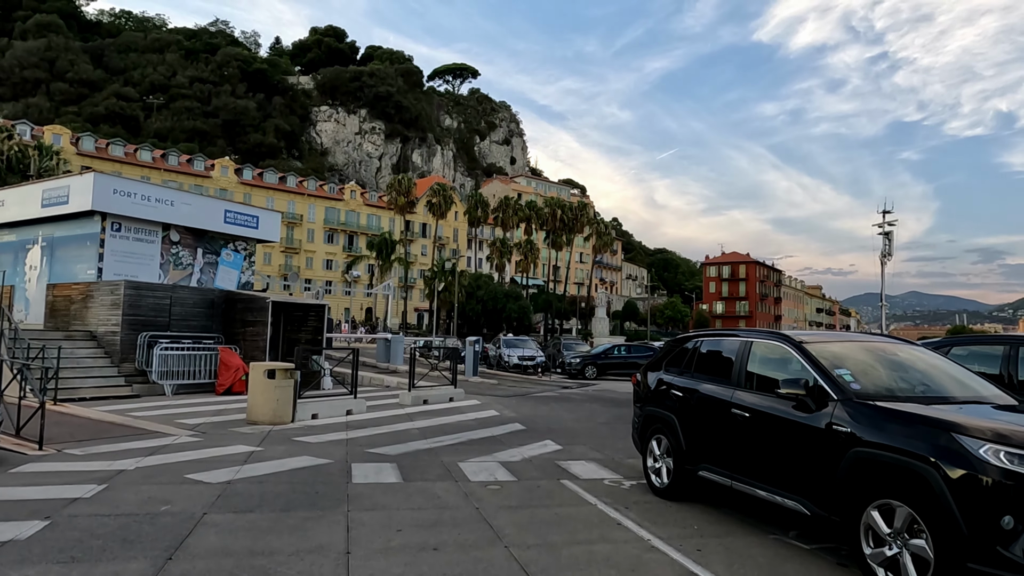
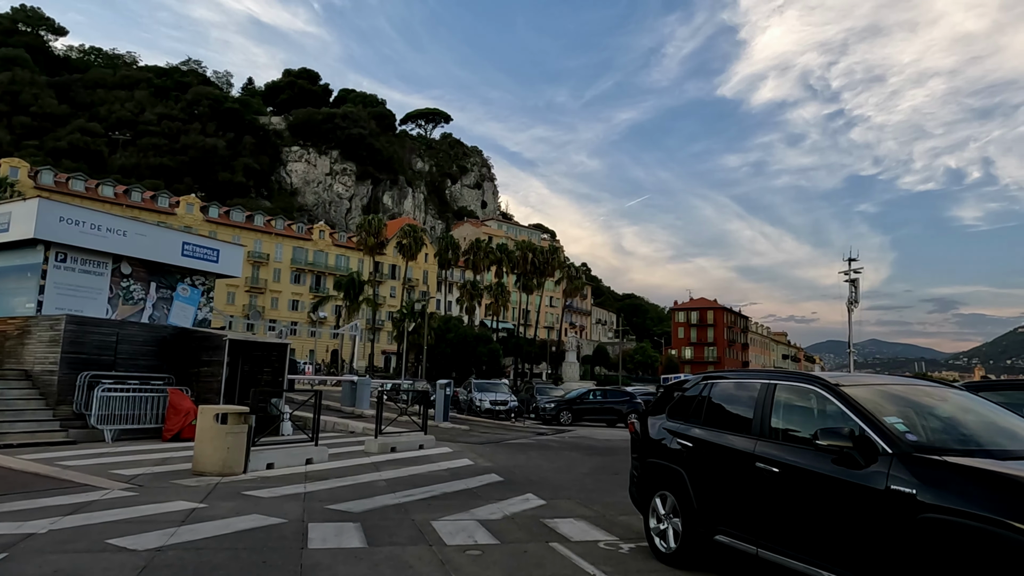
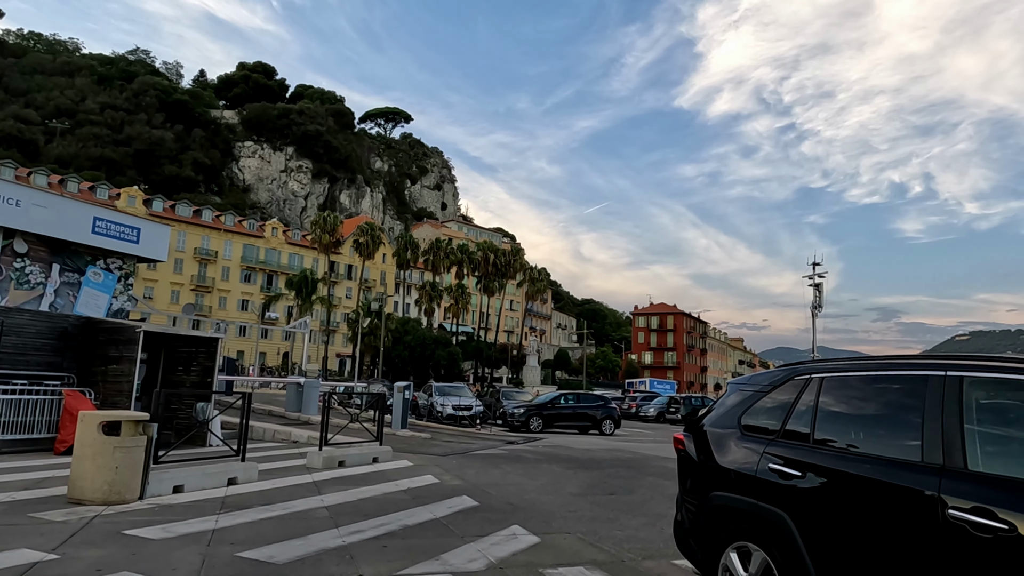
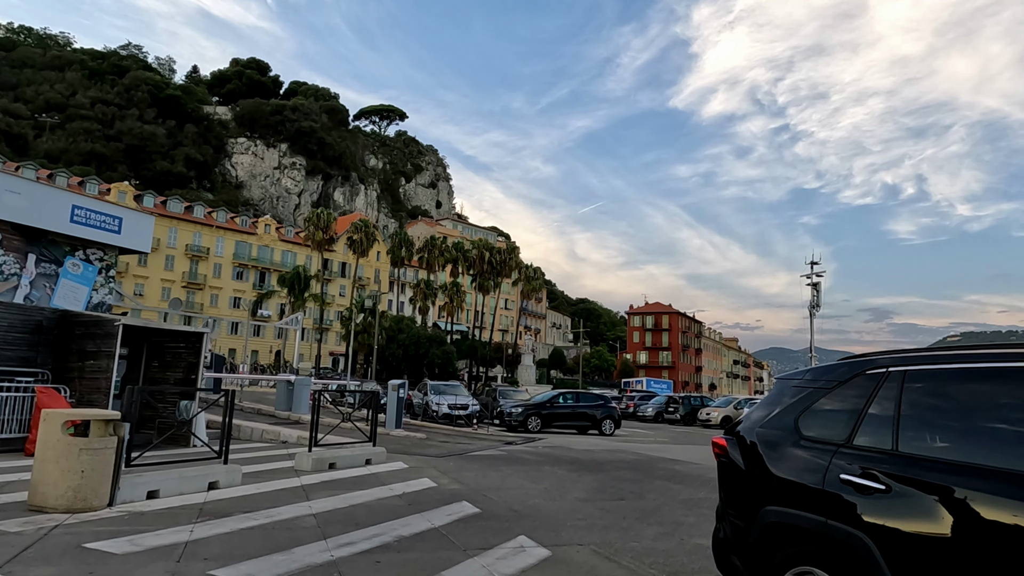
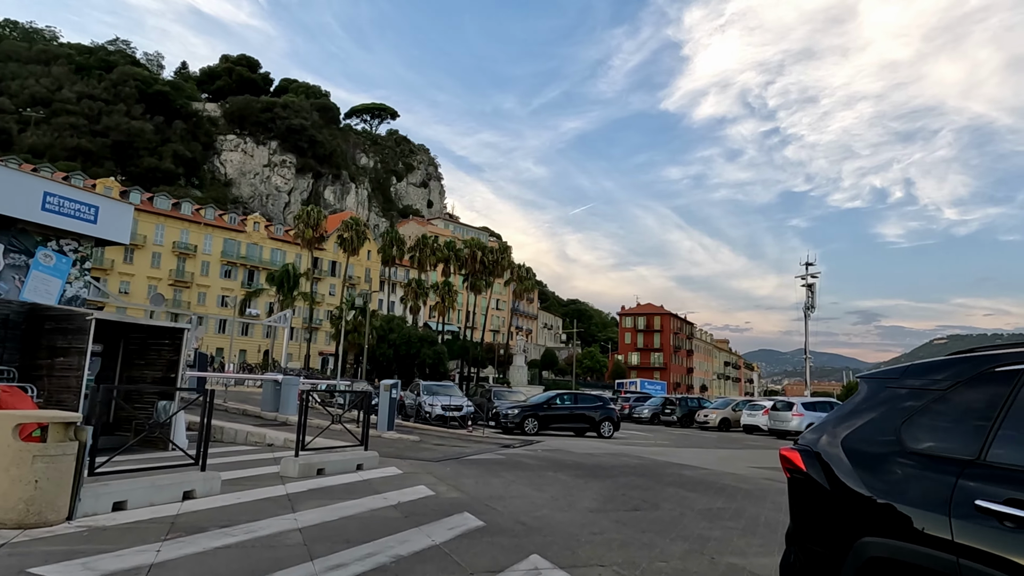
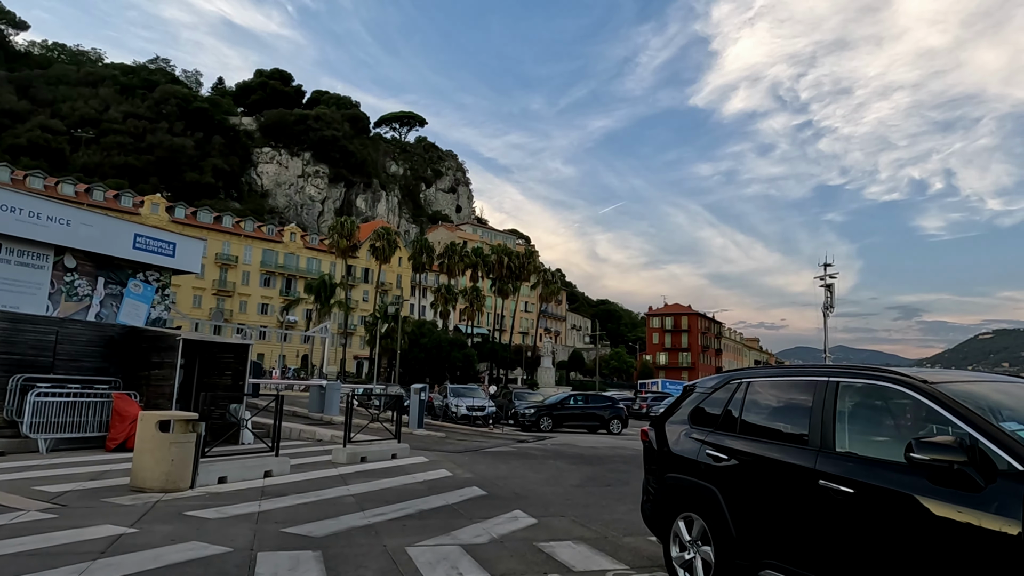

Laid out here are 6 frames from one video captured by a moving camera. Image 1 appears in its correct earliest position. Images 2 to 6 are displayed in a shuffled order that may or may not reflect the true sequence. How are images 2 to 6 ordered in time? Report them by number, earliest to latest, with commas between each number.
2, 6, 3, 4, 5
